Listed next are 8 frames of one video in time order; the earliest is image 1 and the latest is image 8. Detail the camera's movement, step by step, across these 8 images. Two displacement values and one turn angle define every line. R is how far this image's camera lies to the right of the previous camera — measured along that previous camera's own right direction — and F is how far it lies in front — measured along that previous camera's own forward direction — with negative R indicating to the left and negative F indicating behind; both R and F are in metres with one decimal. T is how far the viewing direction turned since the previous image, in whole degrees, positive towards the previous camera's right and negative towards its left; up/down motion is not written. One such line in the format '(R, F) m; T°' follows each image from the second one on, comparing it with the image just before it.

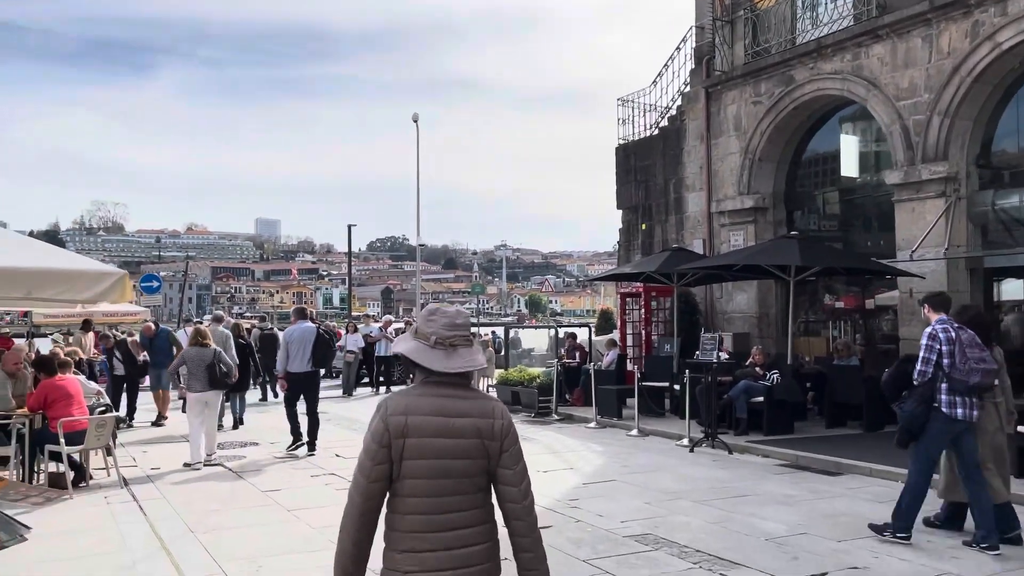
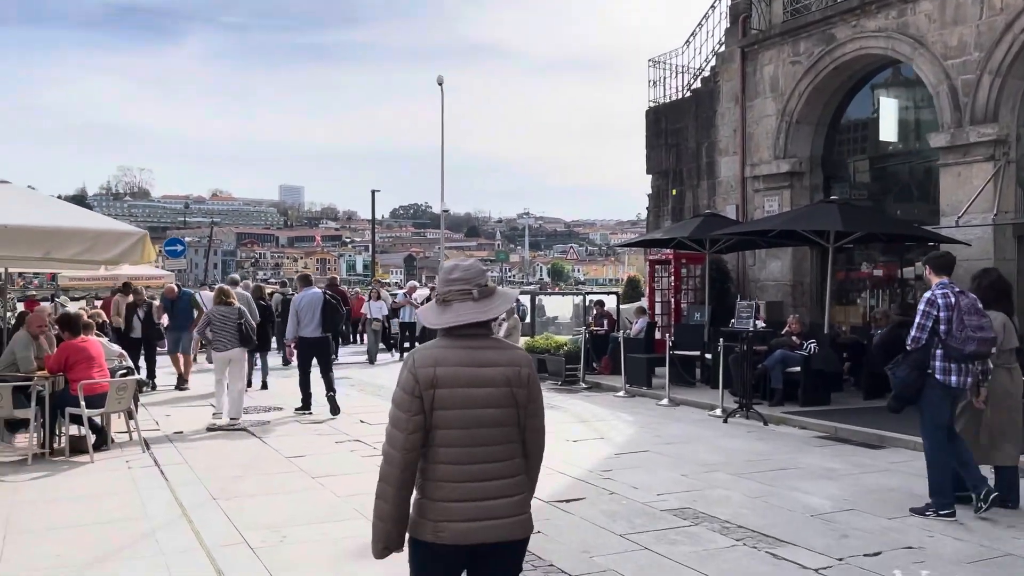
(-0.1, +0.3) m; -2°
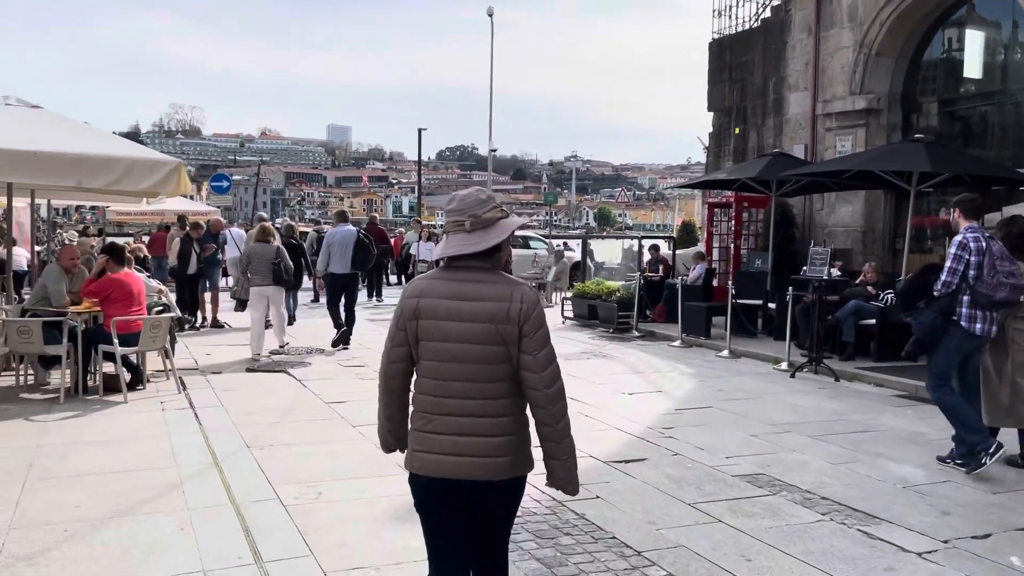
(-0.1, +0.6) m; -3°
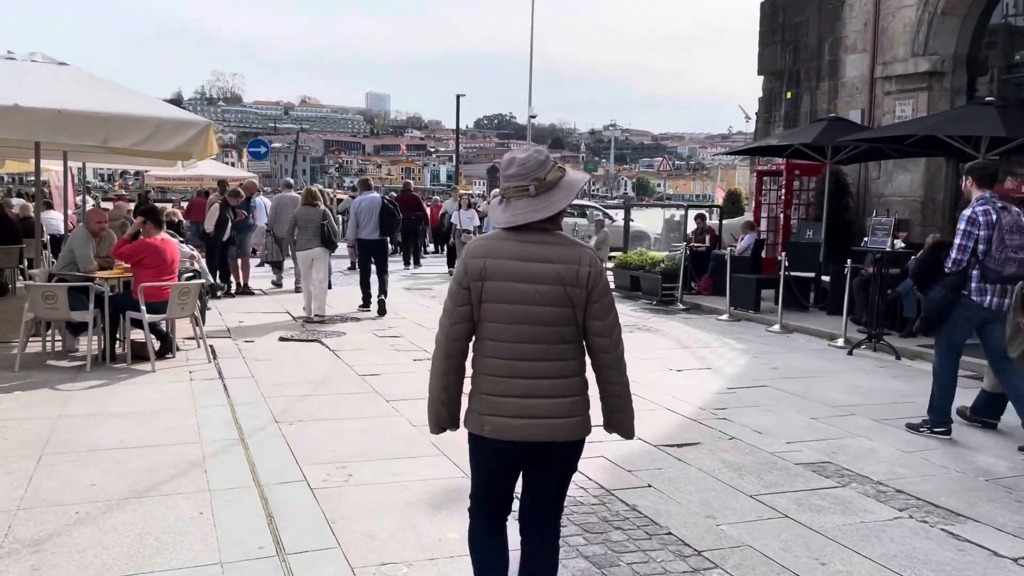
(-0.1, +0.4) m; -3°
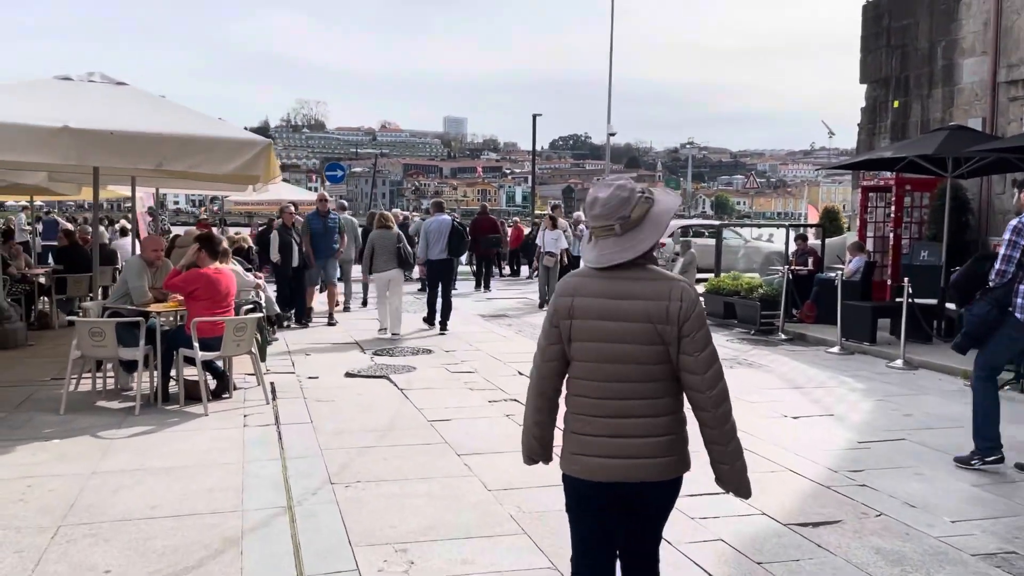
(-0.1, +0.9) m; -5°
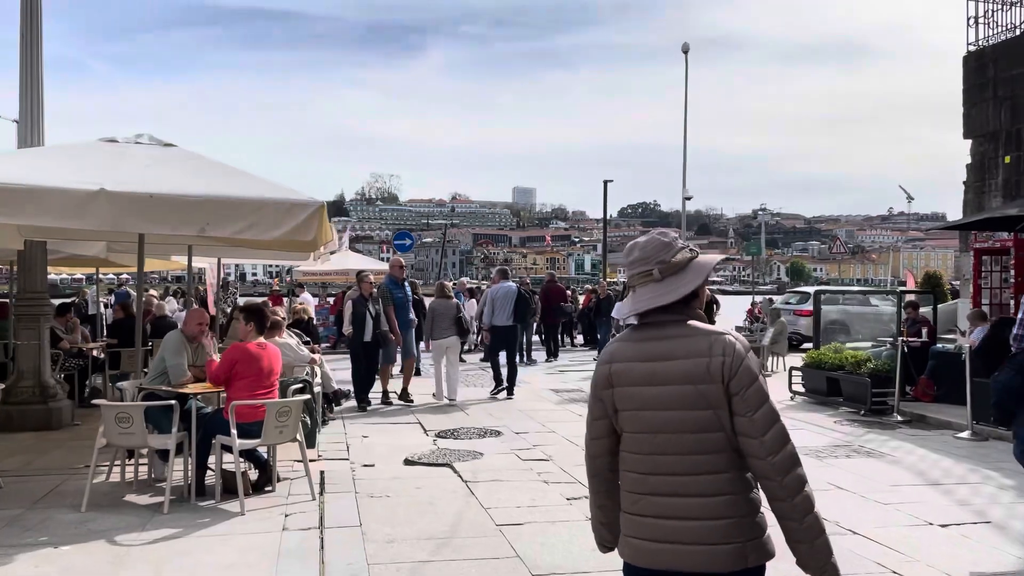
(-0.1, +0.9) m; -5°
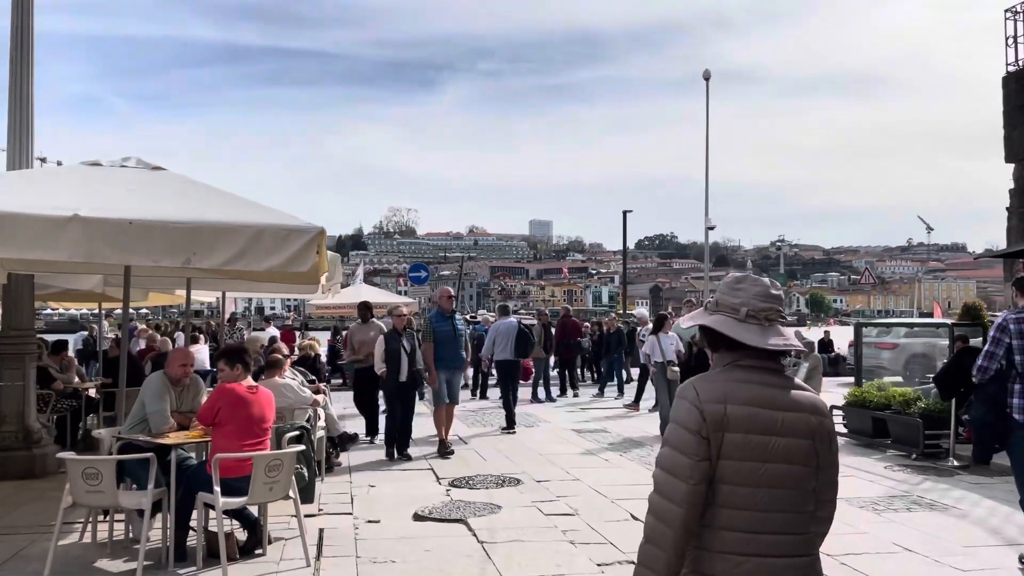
(0.0, +0.7) m; -1°
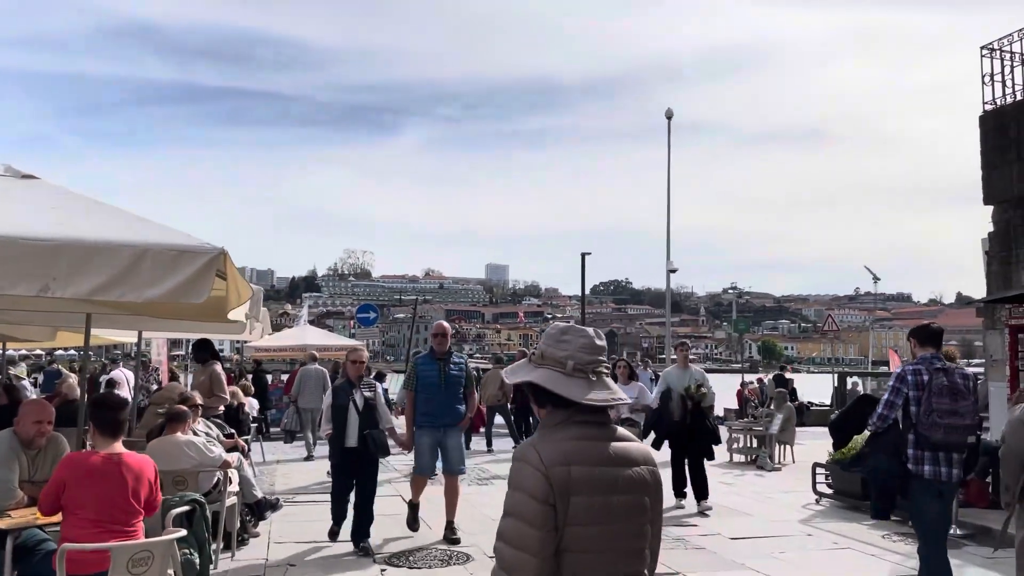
(0.0, +1.1) m; +3°
